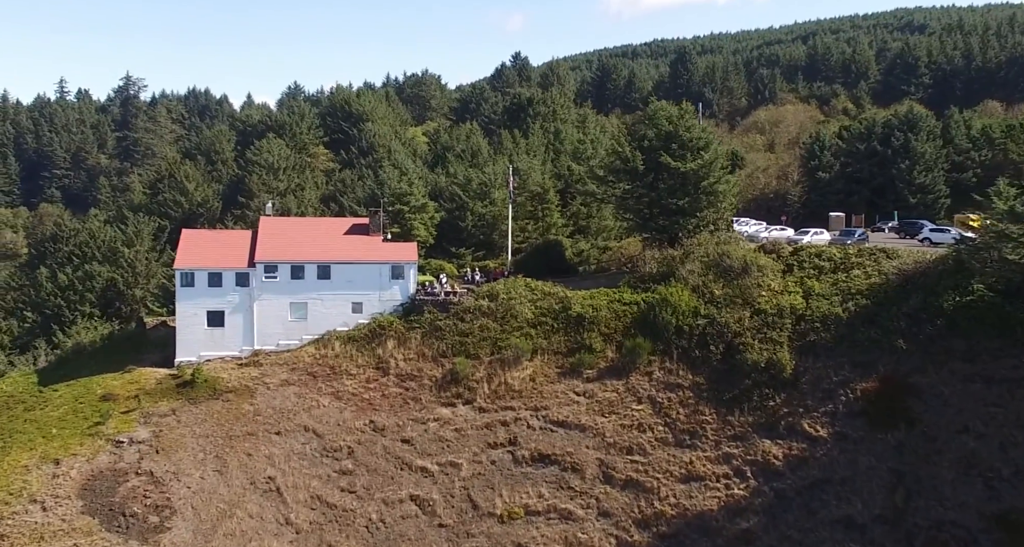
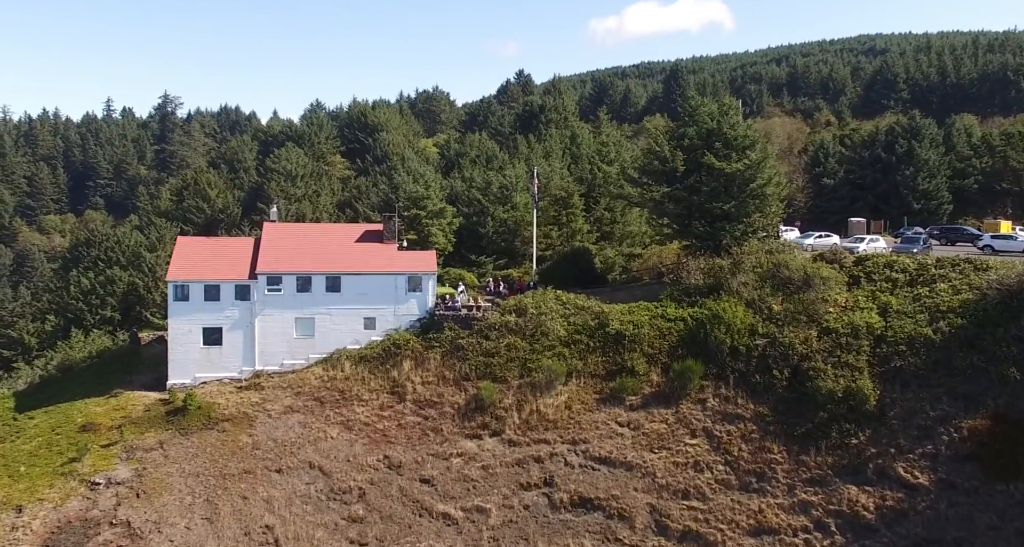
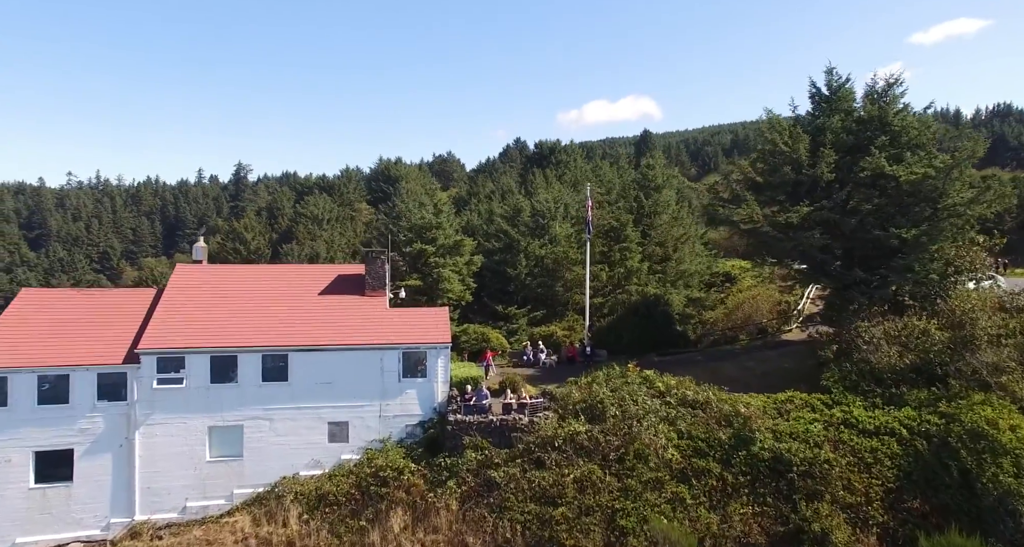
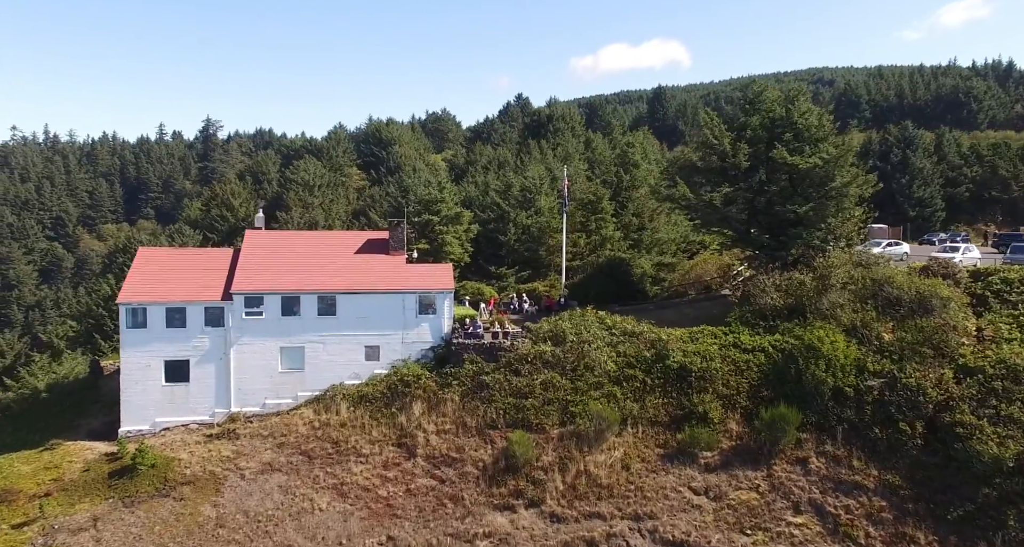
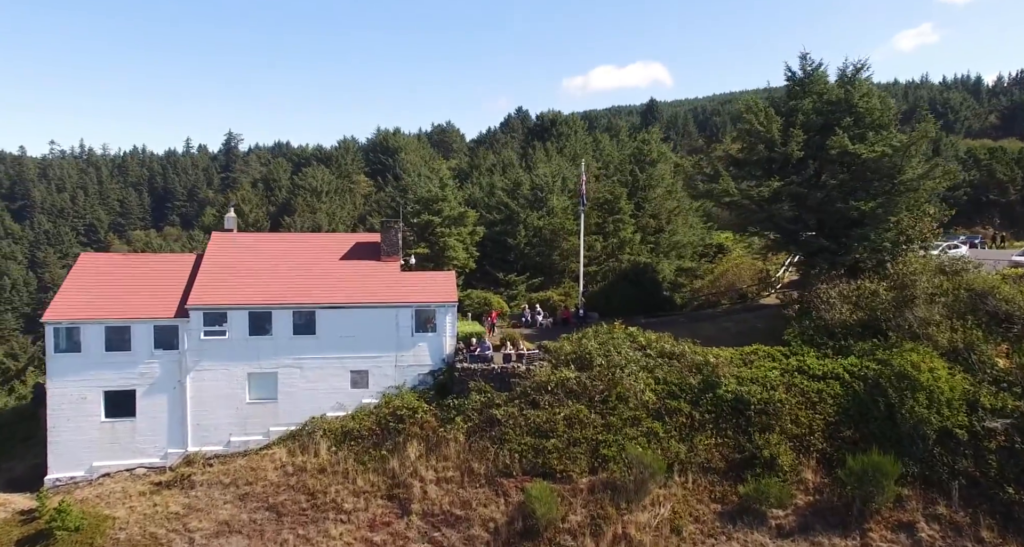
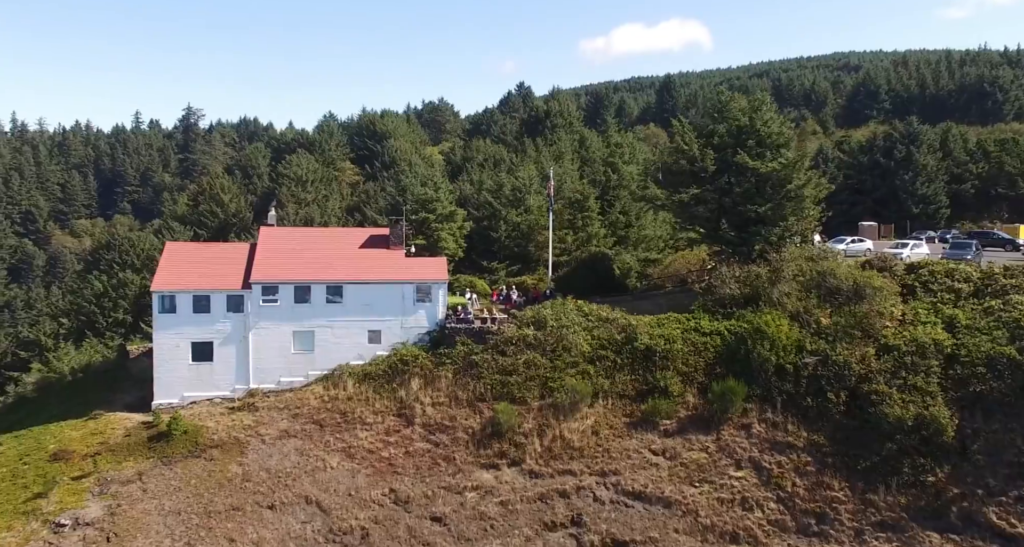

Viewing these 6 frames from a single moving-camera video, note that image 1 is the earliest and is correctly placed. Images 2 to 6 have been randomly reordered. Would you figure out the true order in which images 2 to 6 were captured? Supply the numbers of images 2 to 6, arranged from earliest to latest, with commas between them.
2, 6, 4, 5, 3
